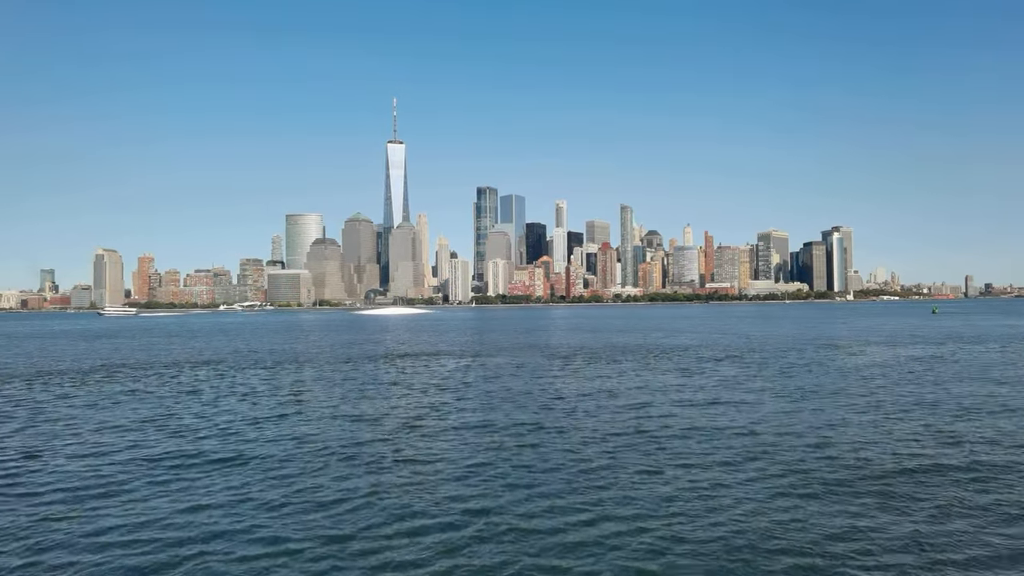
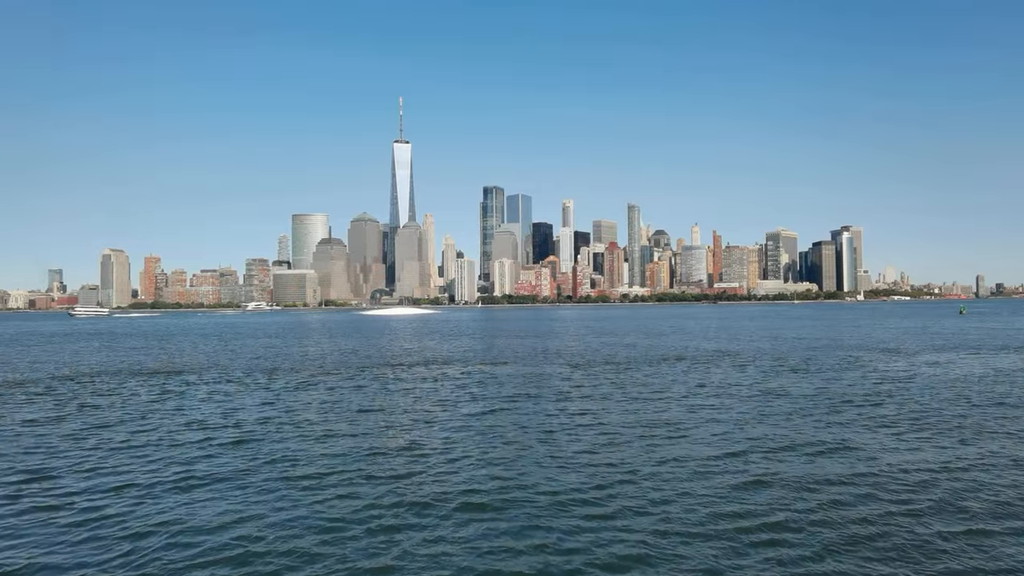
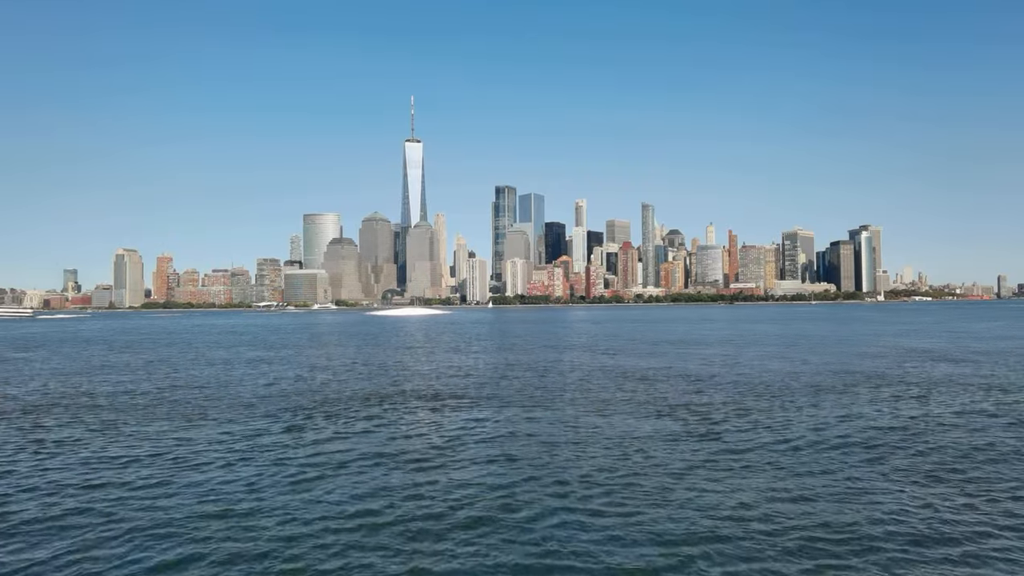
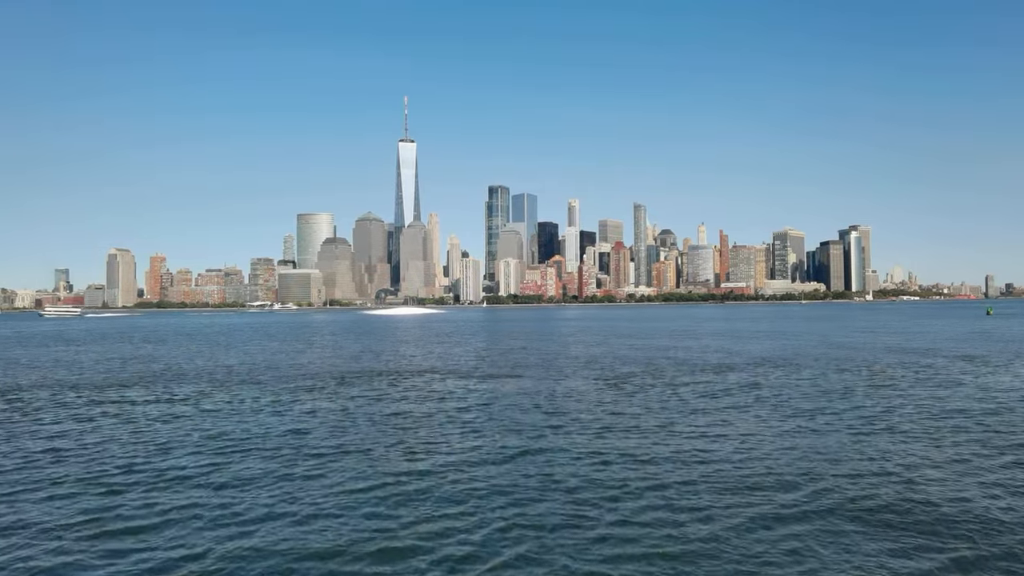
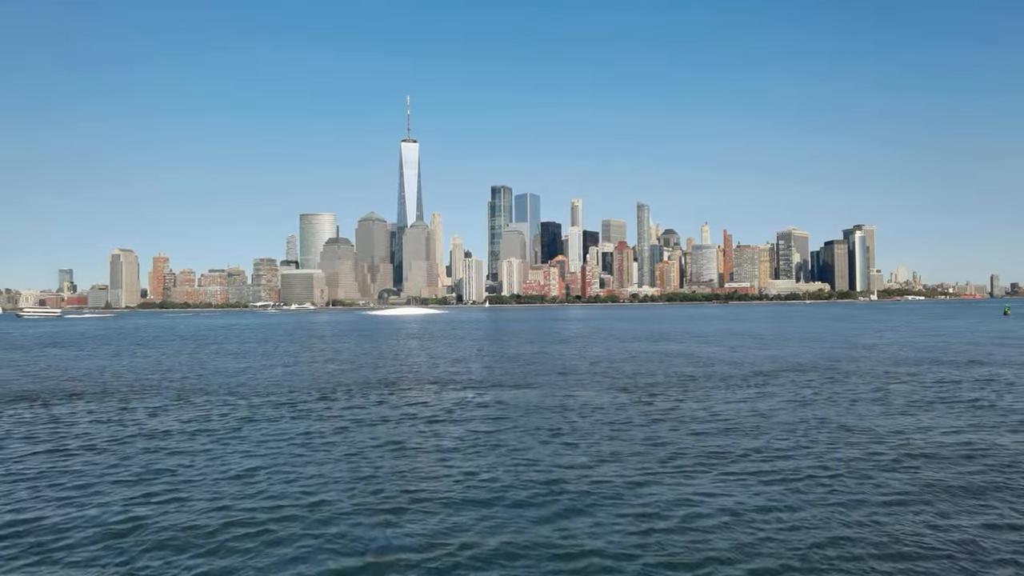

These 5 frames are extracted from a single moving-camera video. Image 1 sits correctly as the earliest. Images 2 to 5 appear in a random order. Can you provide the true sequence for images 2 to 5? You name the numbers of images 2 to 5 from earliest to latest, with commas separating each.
2, 4, 5, 3
